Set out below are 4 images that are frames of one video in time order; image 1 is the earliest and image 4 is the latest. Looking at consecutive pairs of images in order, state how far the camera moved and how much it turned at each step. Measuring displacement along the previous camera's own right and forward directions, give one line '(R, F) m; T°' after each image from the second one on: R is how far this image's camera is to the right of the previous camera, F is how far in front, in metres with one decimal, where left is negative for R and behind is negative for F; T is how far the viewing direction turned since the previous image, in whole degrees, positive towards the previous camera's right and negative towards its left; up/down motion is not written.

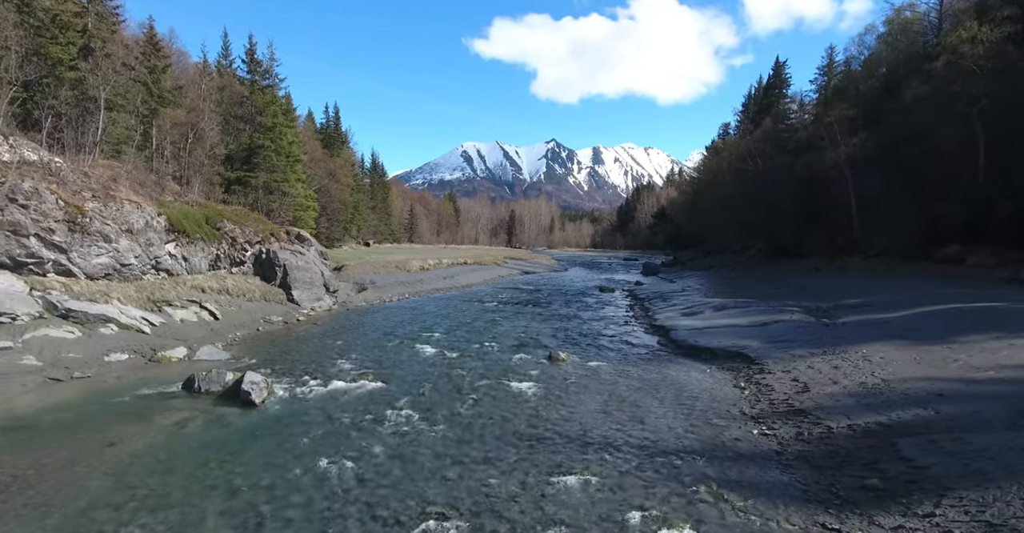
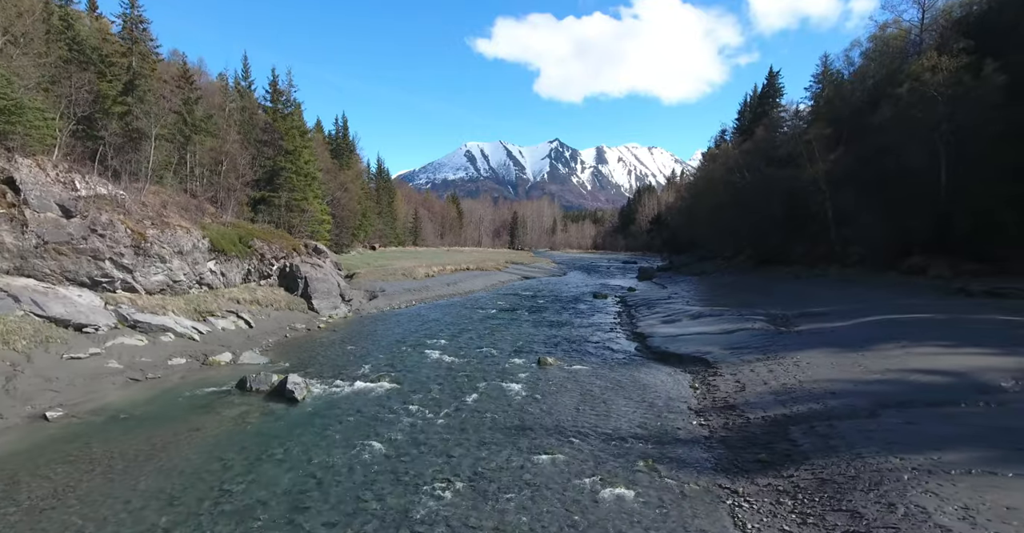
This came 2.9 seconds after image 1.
(+0.4, -3.2) m; 0°
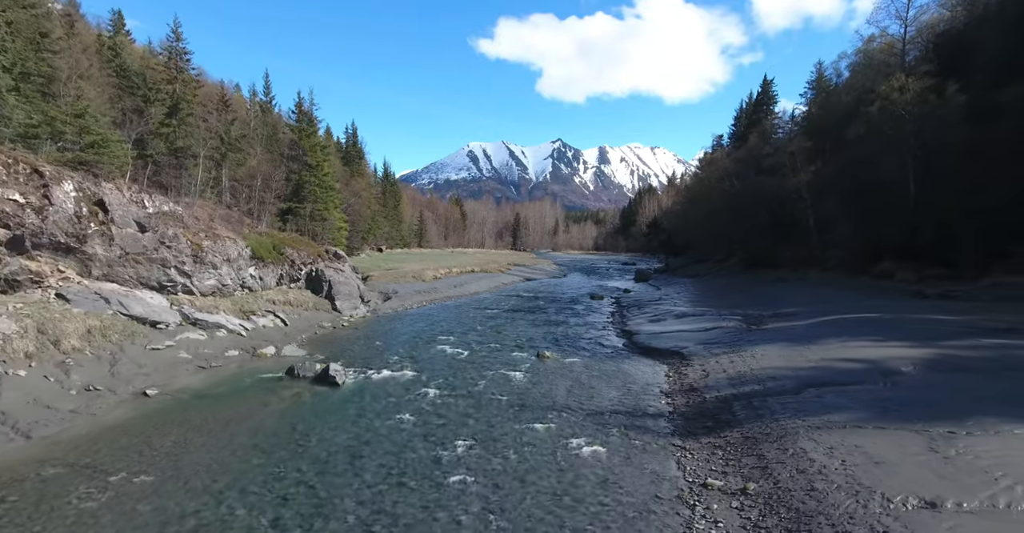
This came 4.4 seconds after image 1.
(0.0, -3.5) m; 0°
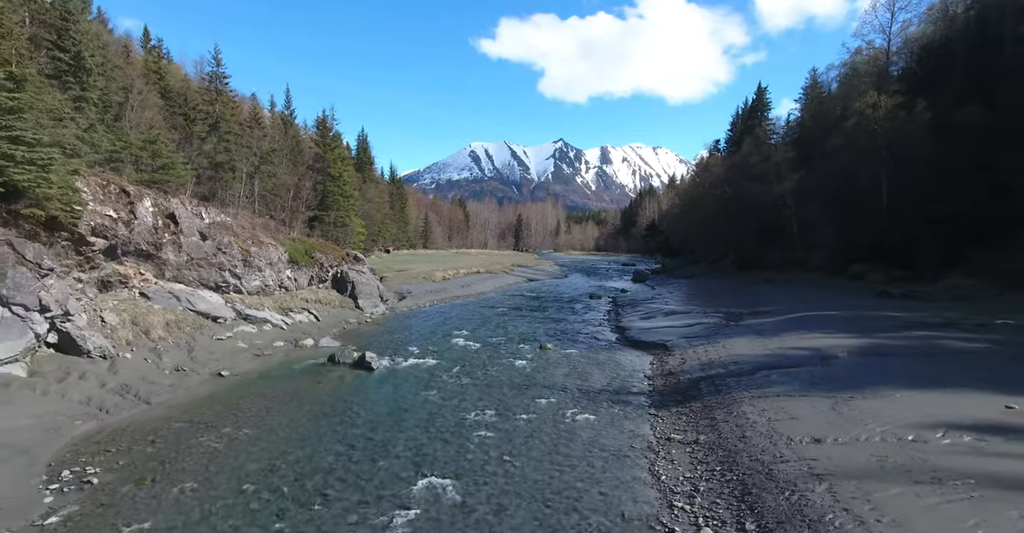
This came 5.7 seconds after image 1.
(-0.2, -3.7) m; 0°
